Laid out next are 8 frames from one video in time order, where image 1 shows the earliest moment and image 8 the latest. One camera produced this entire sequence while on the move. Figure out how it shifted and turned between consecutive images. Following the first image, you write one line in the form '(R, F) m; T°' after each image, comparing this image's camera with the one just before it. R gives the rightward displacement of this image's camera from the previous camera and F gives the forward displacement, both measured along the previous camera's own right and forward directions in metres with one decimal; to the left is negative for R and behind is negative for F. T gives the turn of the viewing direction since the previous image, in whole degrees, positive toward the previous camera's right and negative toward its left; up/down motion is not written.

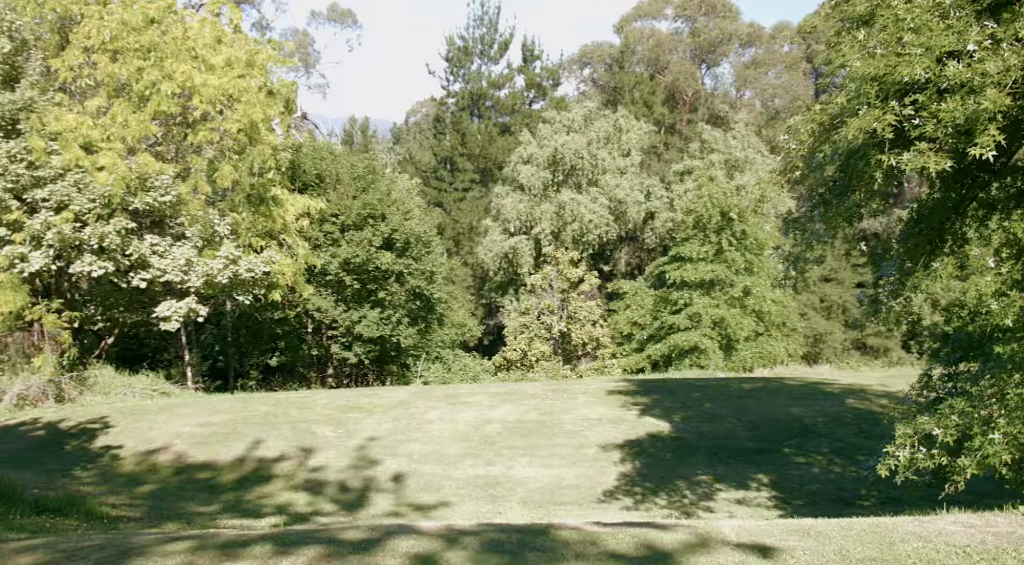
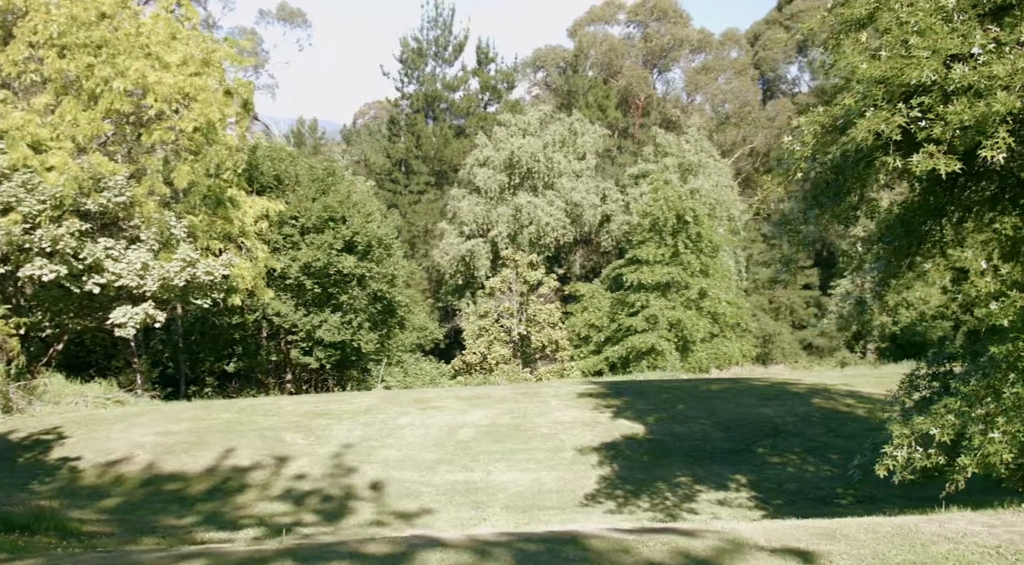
(-1.0, +0.1) m; +4°
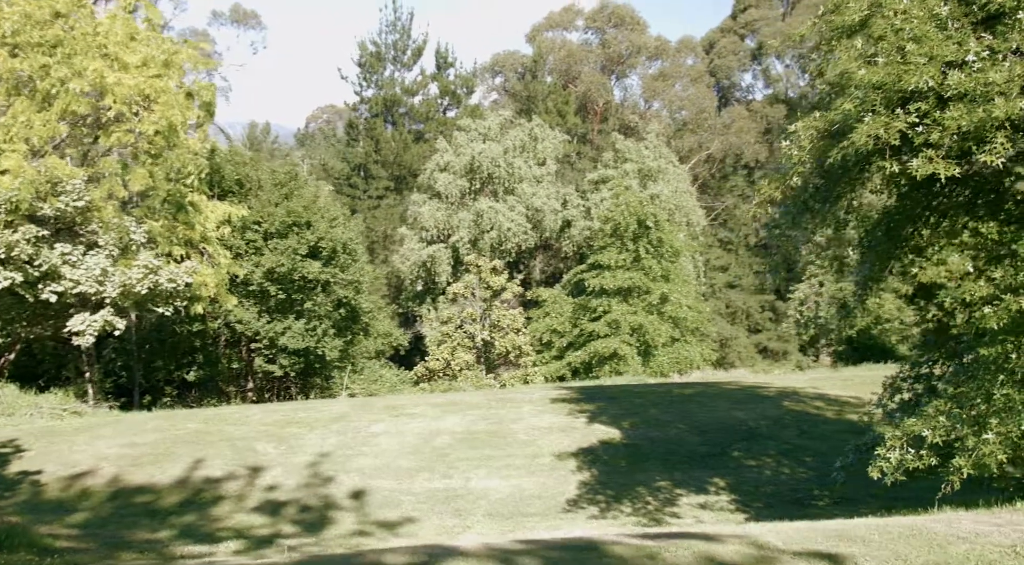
(-0.8, +0.1) m; +4°
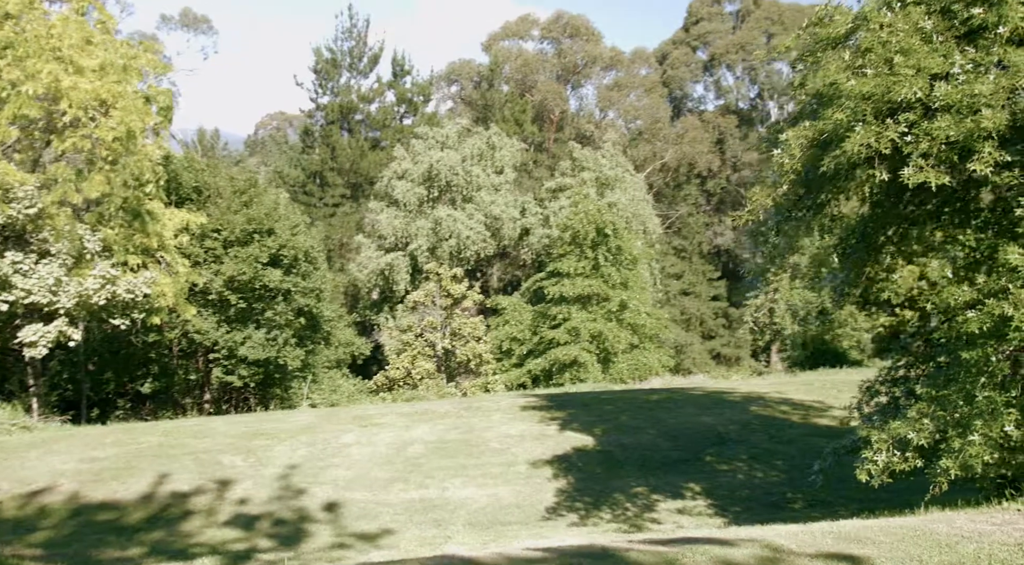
(-0.8, 0.0) m; +4°
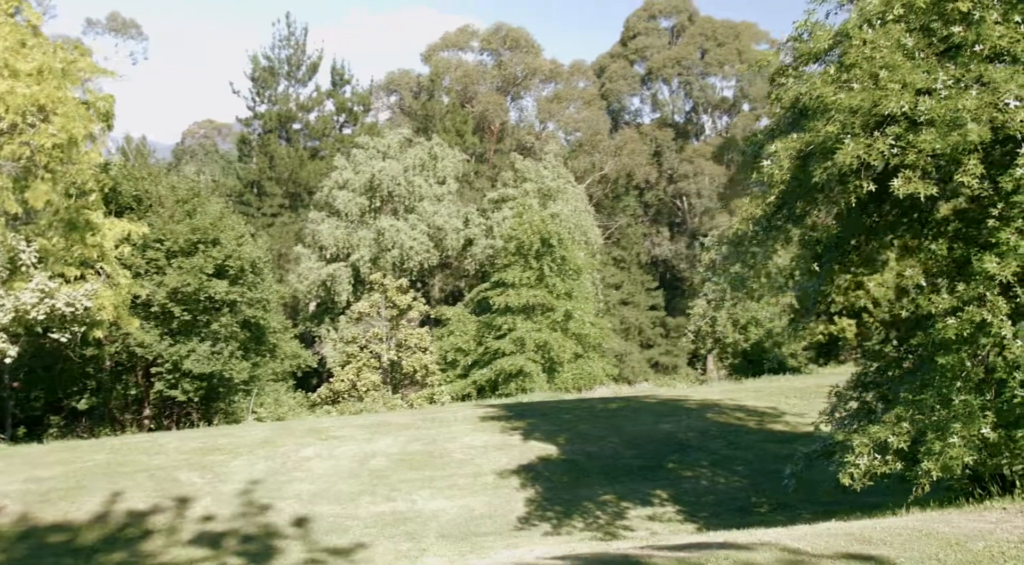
(-1.1, 0.0) m; +5°
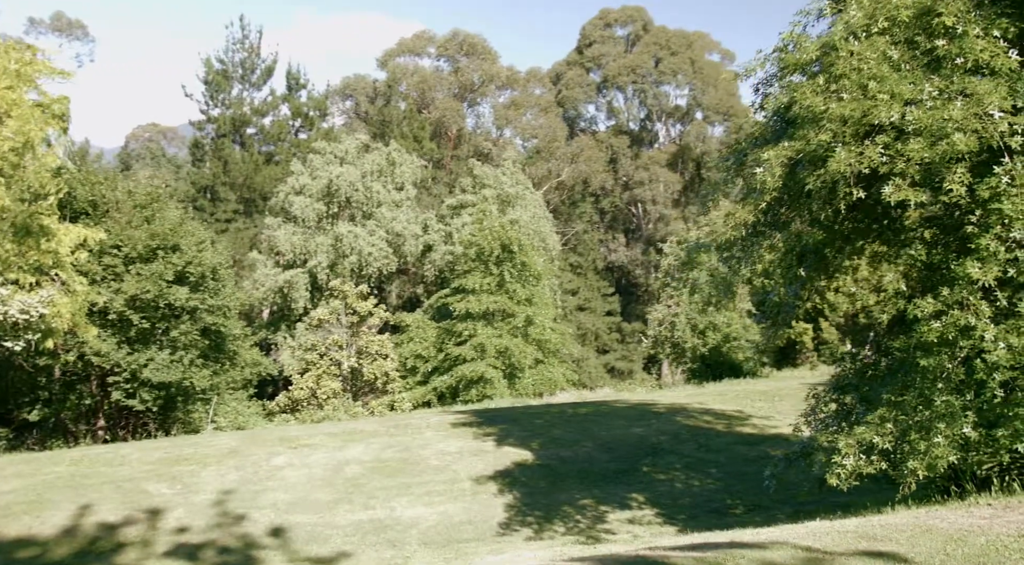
(-0.8, 0.0) m; +4°
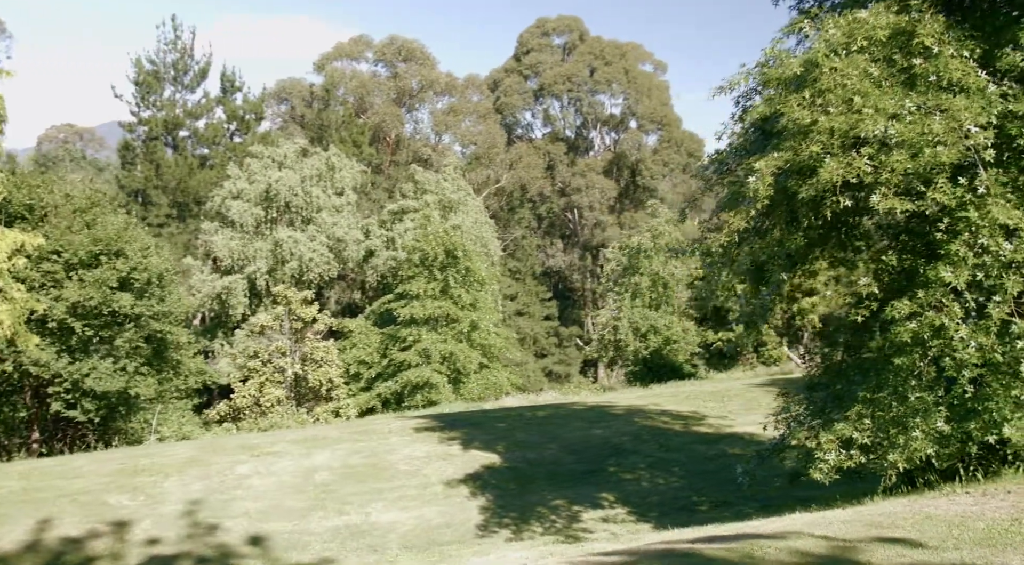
(-1.4, -0.1) m; +6°
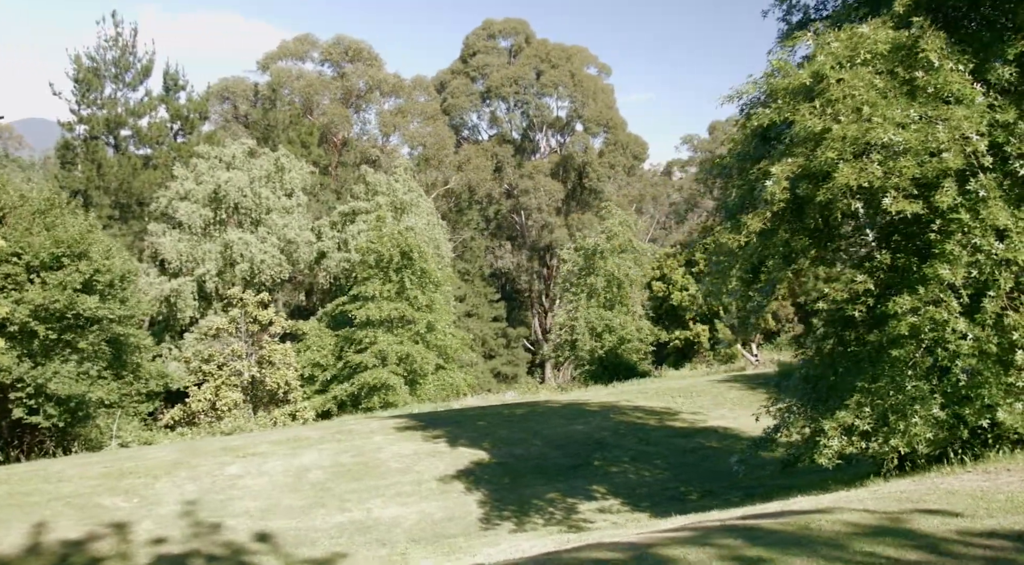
(-1.9, -0.1) m; +6°
